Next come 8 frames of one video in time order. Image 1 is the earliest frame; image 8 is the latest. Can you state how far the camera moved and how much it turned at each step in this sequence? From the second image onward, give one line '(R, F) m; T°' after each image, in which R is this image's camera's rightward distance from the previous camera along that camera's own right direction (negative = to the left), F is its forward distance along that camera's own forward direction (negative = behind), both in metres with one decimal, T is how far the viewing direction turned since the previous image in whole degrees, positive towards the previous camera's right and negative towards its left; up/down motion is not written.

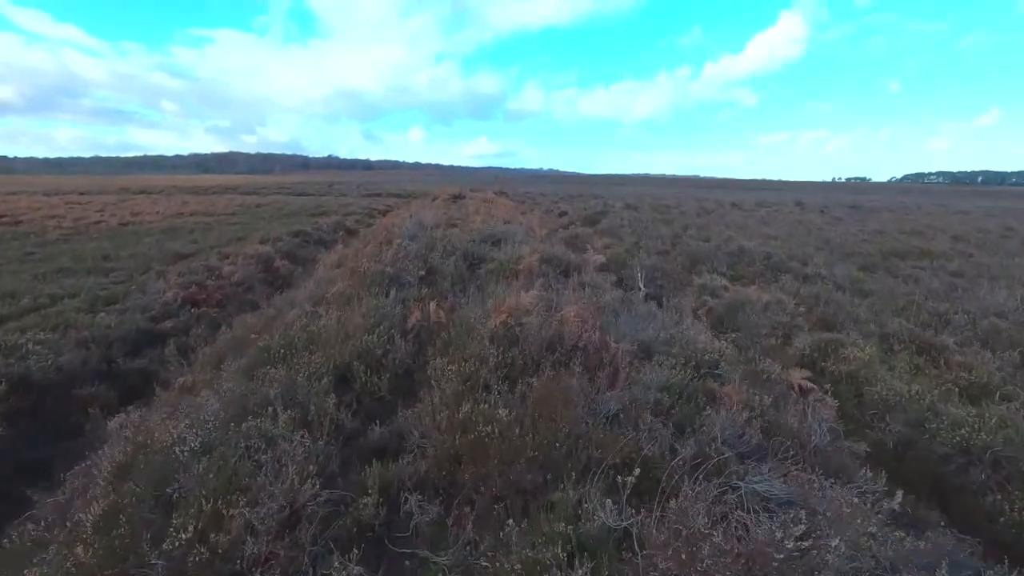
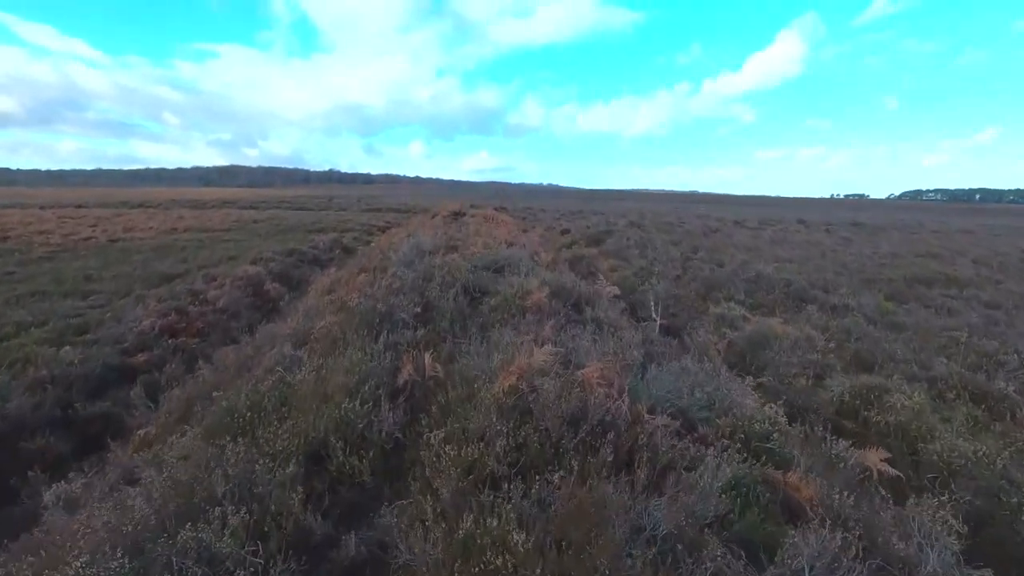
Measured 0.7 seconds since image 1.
(-0.1, +0.9) m; 0°
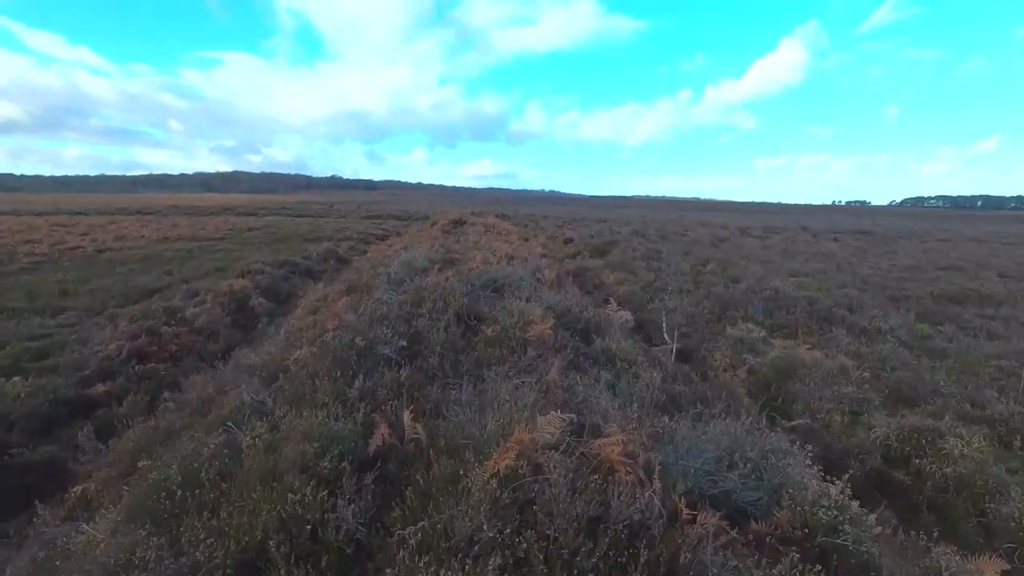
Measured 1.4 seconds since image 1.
(0.0, +1.0) m; 0°
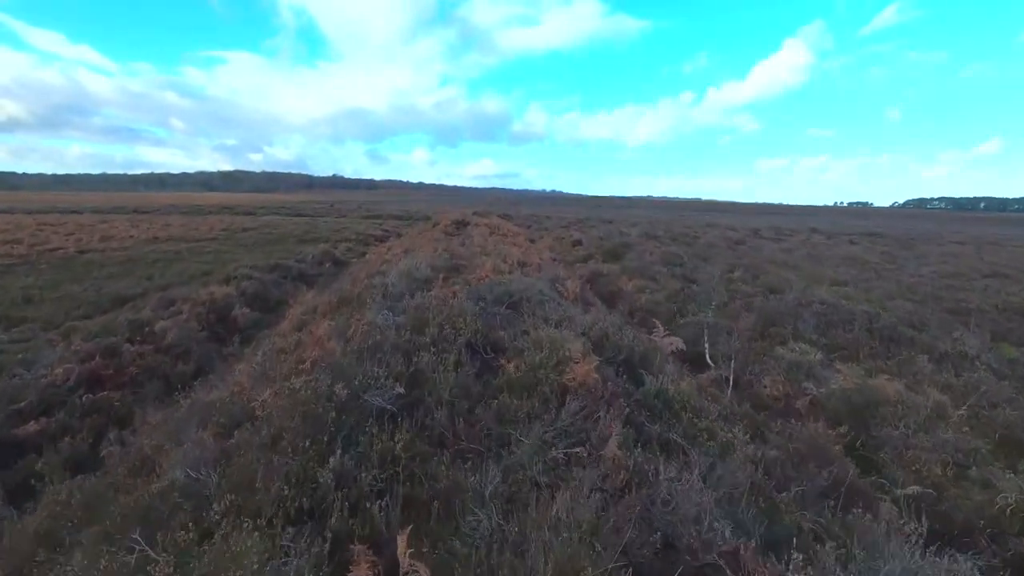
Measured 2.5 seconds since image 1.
(-0.3, +1.6) m; 0°
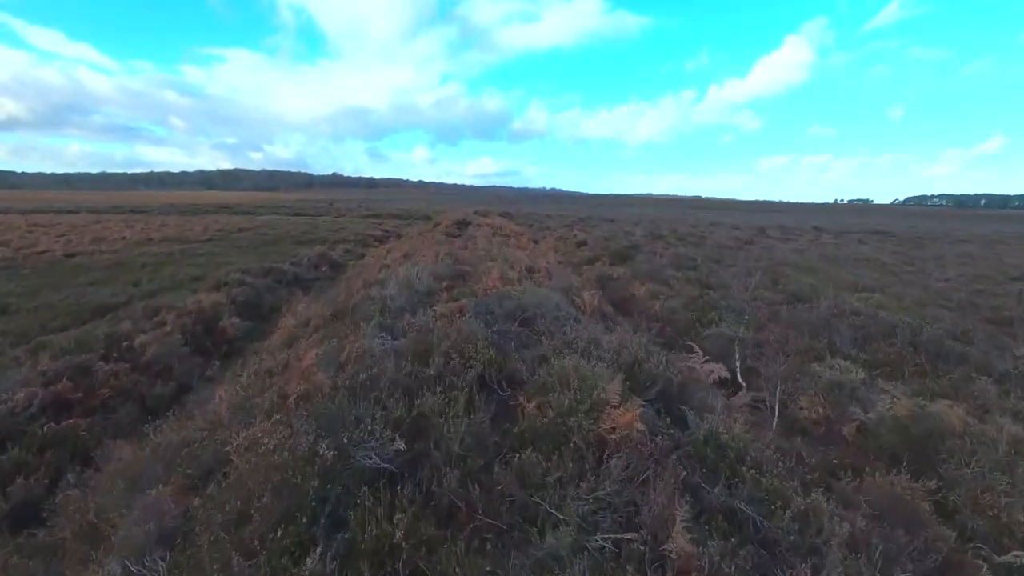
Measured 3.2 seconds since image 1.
(-0.2, +0.9) m; 0°
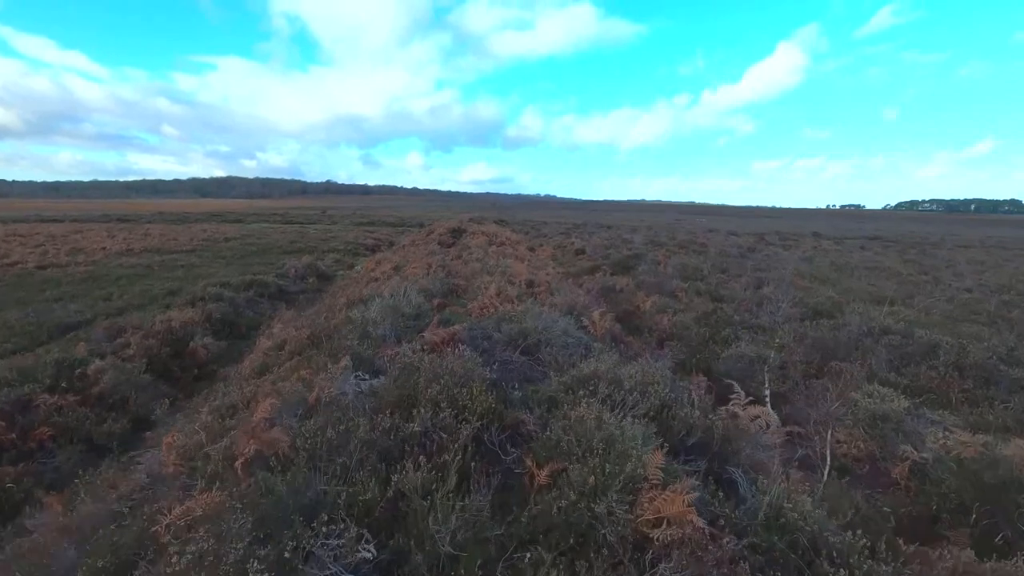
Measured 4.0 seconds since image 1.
(-0.1, +1.0) m; +1°
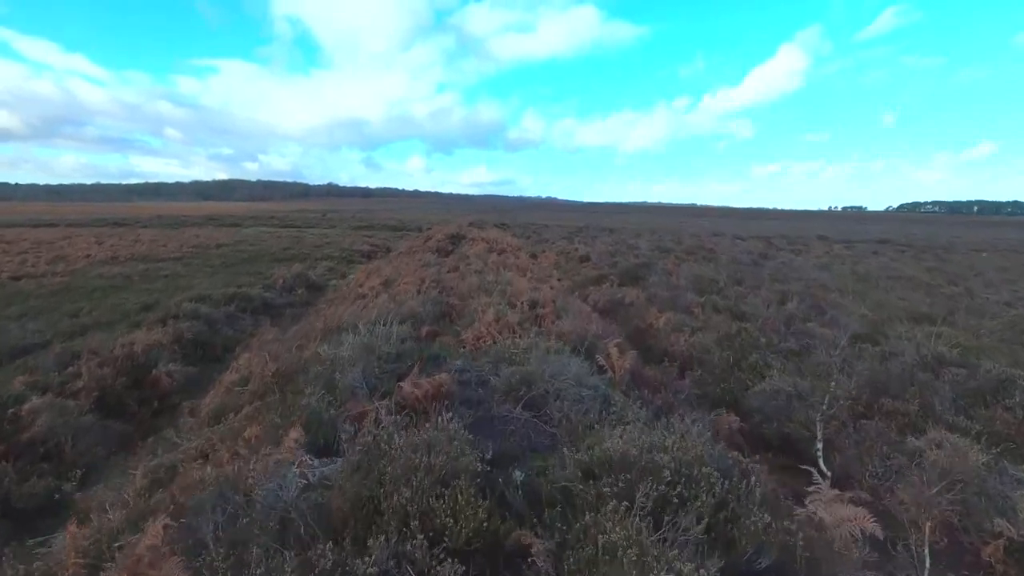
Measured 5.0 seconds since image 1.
(0.0, +1.3) m; 0°
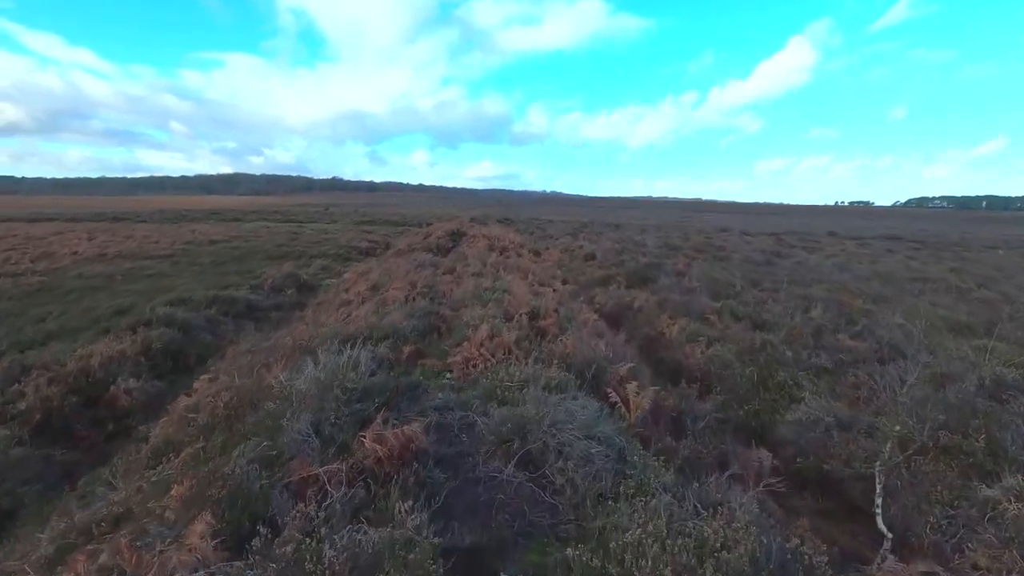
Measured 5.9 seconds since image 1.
(+0.1, +1.2) m; 0°
